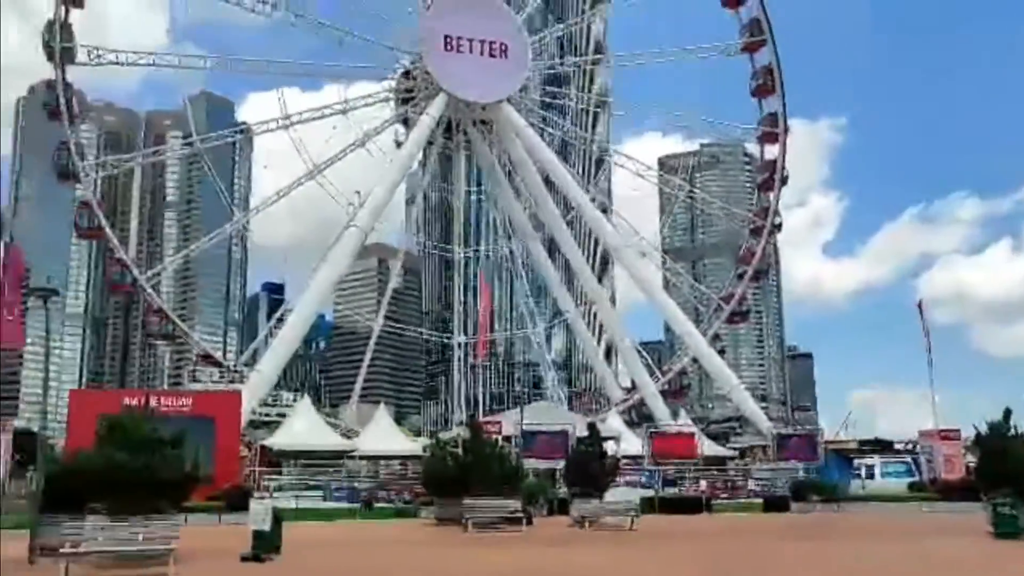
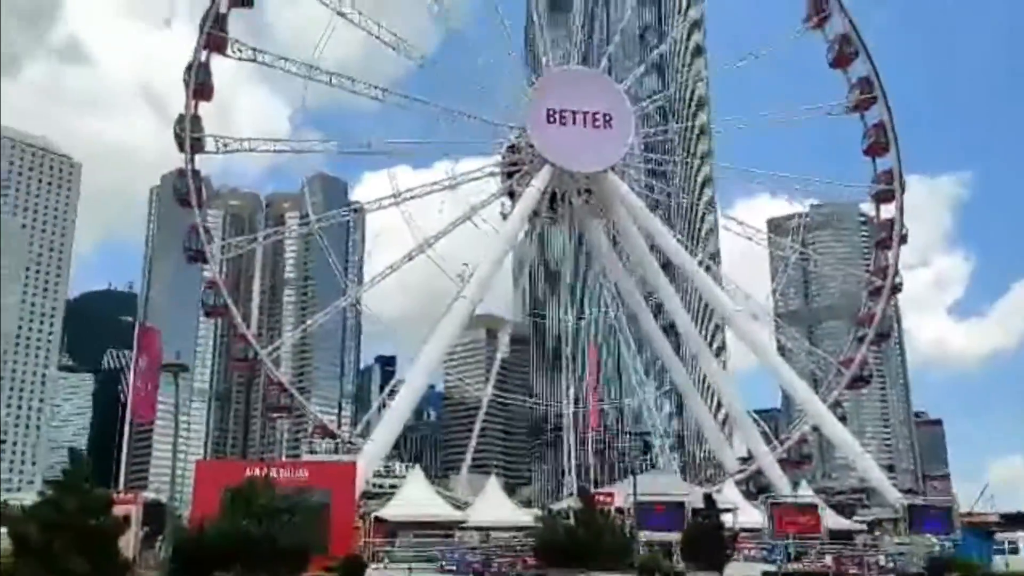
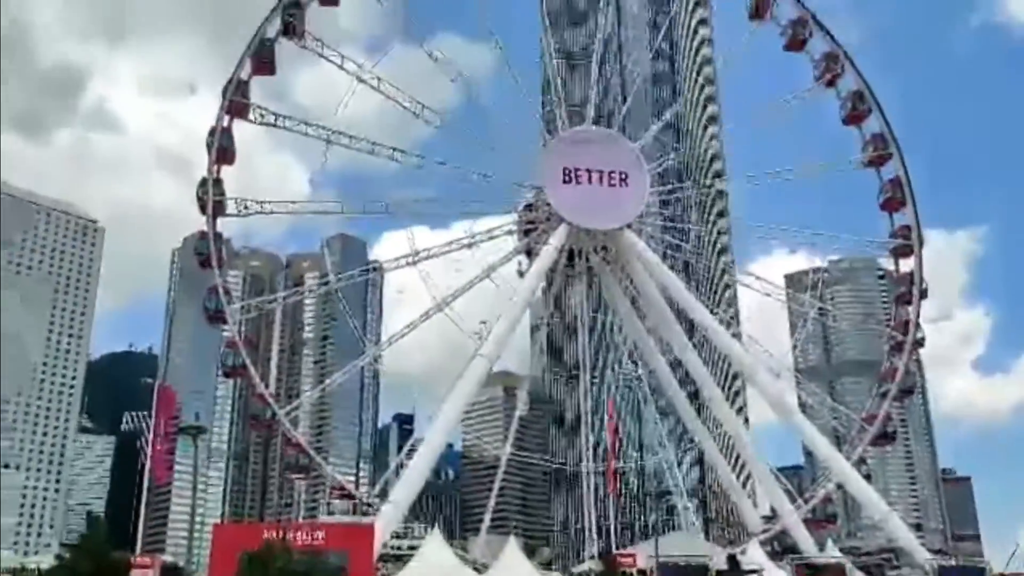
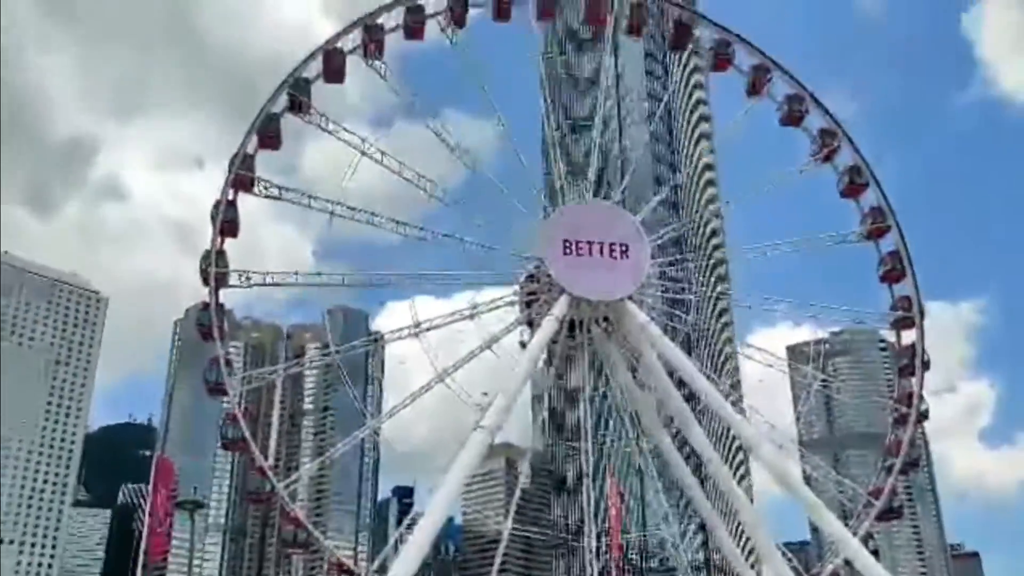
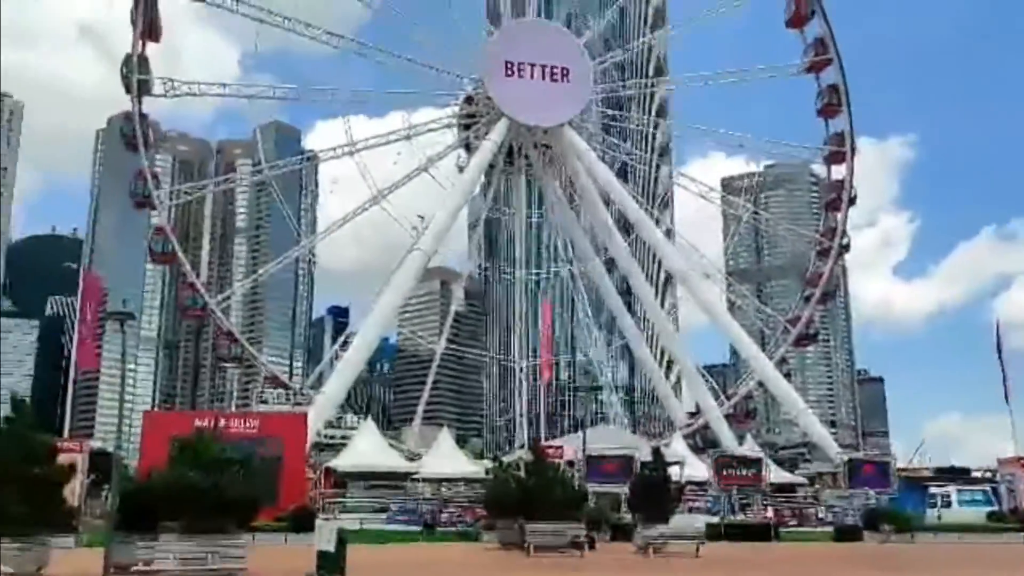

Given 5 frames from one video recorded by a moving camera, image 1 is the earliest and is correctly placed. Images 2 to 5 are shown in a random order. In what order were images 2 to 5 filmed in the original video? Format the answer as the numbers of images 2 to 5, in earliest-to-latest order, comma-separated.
5, 2, 3, 4
